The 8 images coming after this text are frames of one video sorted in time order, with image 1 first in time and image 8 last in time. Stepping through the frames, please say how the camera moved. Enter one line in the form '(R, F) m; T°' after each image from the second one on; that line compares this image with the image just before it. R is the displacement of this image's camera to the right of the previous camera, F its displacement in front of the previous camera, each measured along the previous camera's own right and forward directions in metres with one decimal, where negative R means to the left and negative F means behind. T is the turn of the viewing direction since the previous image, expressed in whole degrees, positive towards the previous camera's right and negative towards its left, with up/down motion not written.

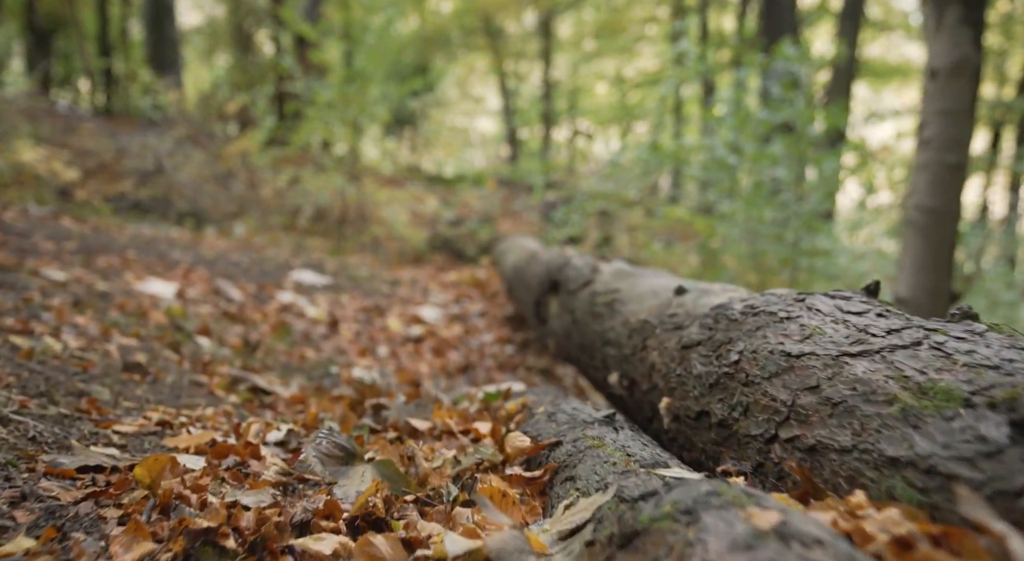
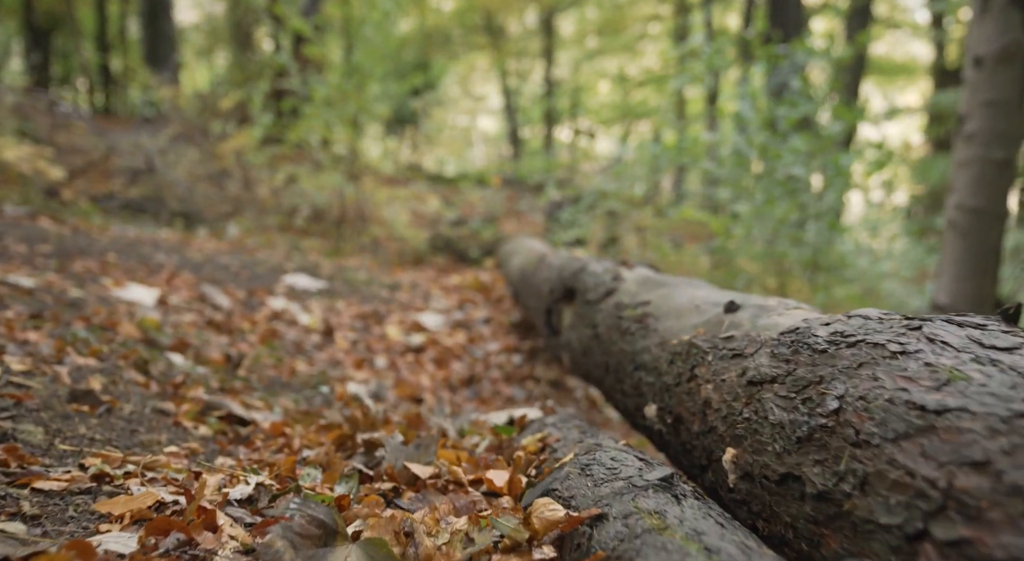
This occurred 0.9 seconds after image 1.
(0.0, +0.5) m; 0°
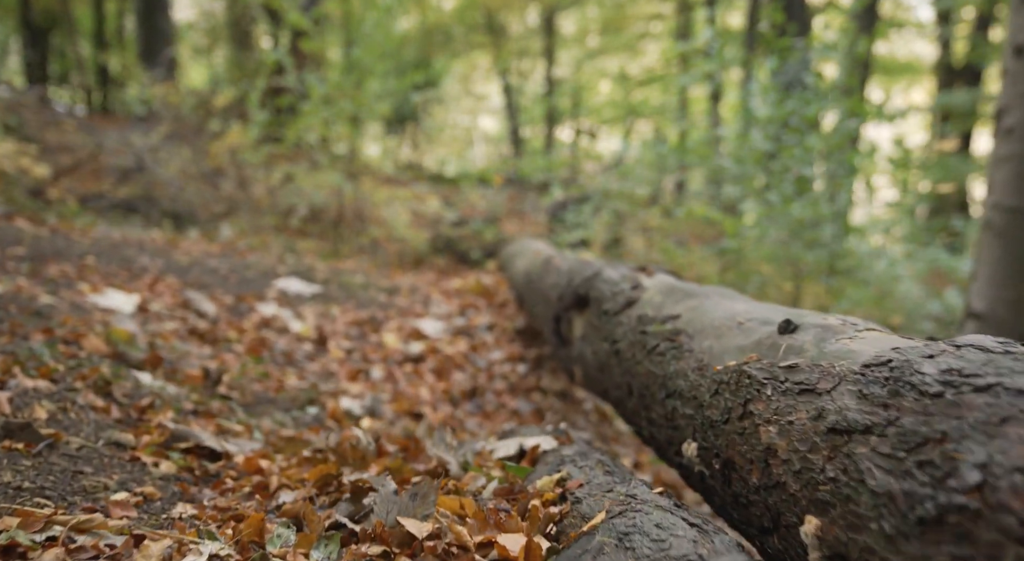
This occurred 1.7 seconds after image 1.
(0.0, +0.4) m; 0°
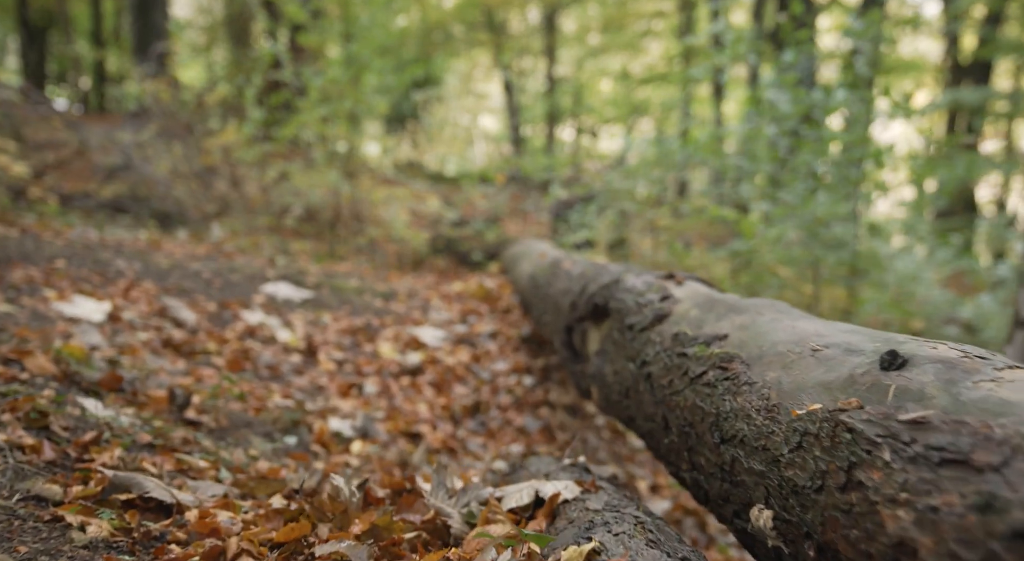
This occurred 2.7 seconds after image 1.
(0.0, +0.5) m; 0°
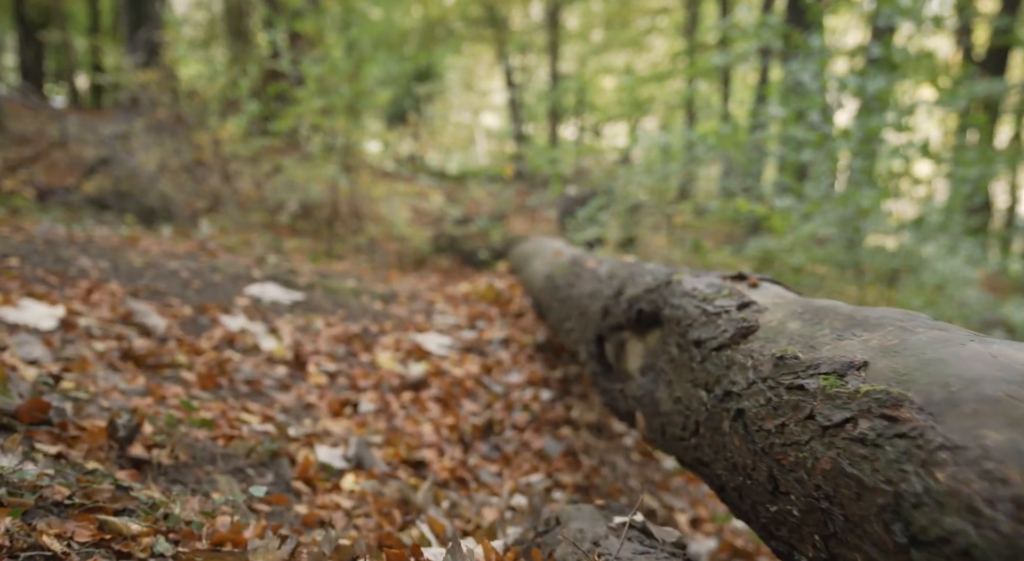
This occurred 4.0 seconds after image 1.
(-0.1, +0.7) m; 0°
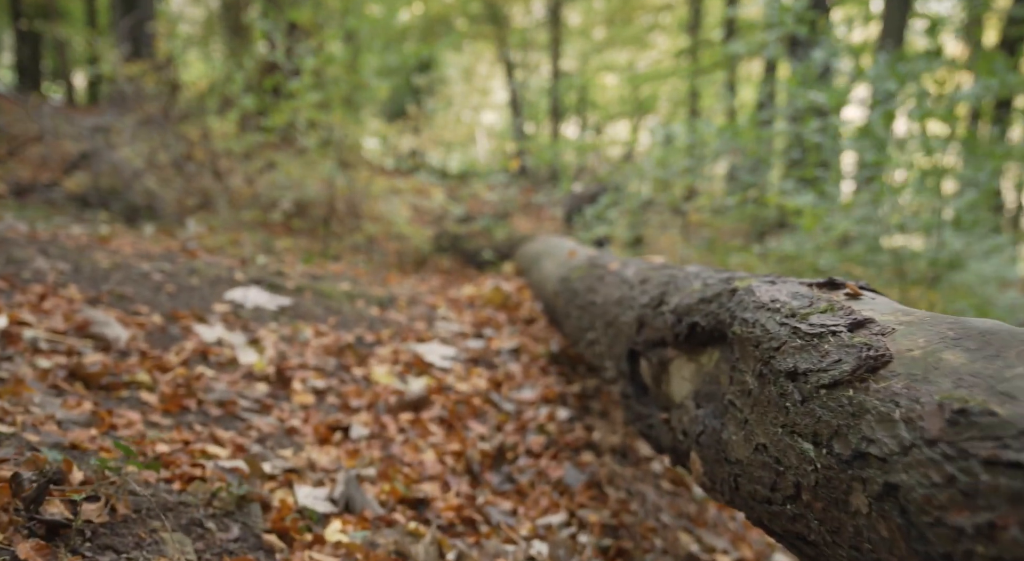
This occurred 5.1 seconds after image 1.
(-0.1, +0.6) m; 0°
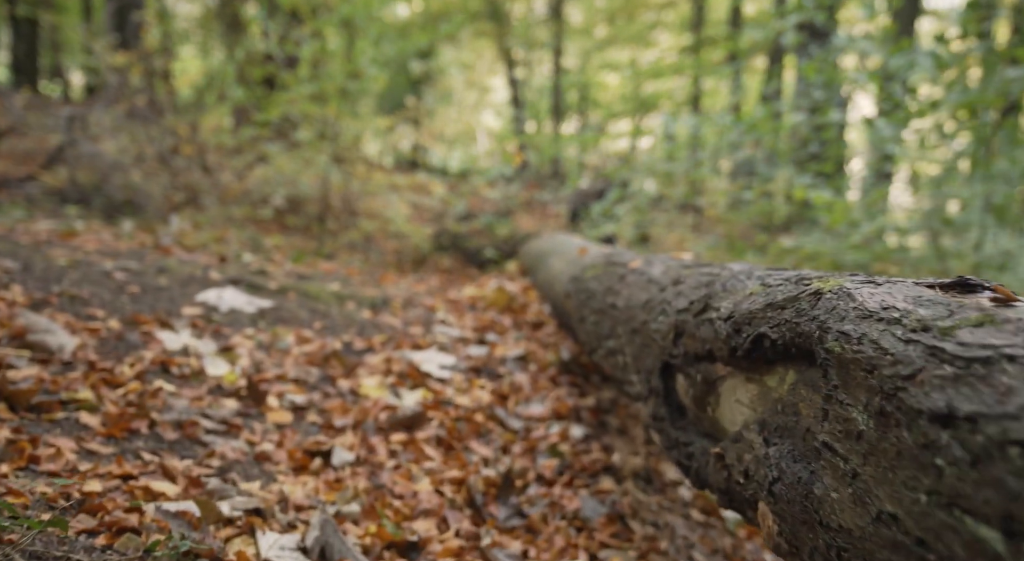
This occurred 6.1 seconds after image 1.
(0.0, +0.6) m; 0°
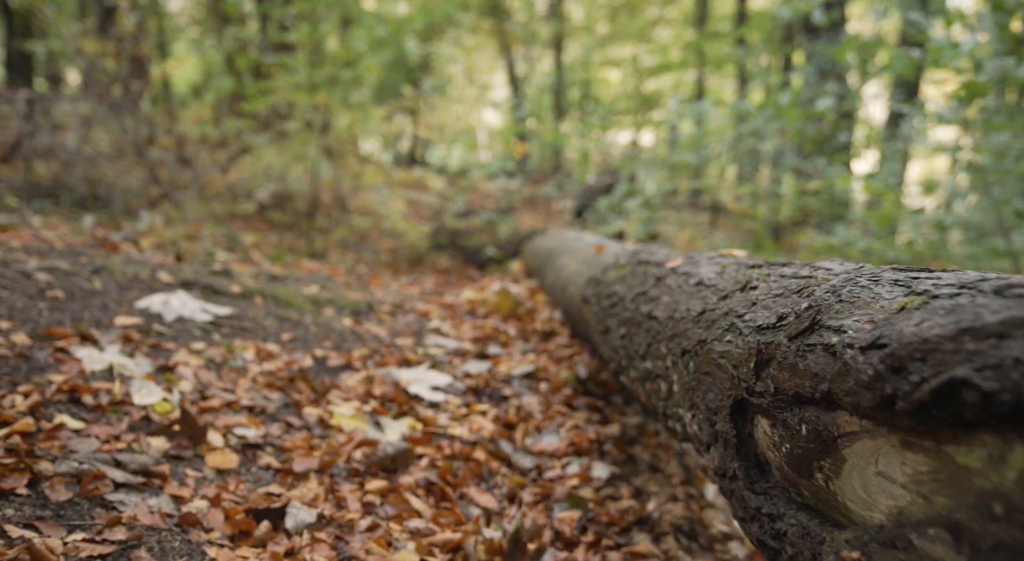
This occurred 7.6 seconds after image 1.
(0.0, +0.8) m; 0°
